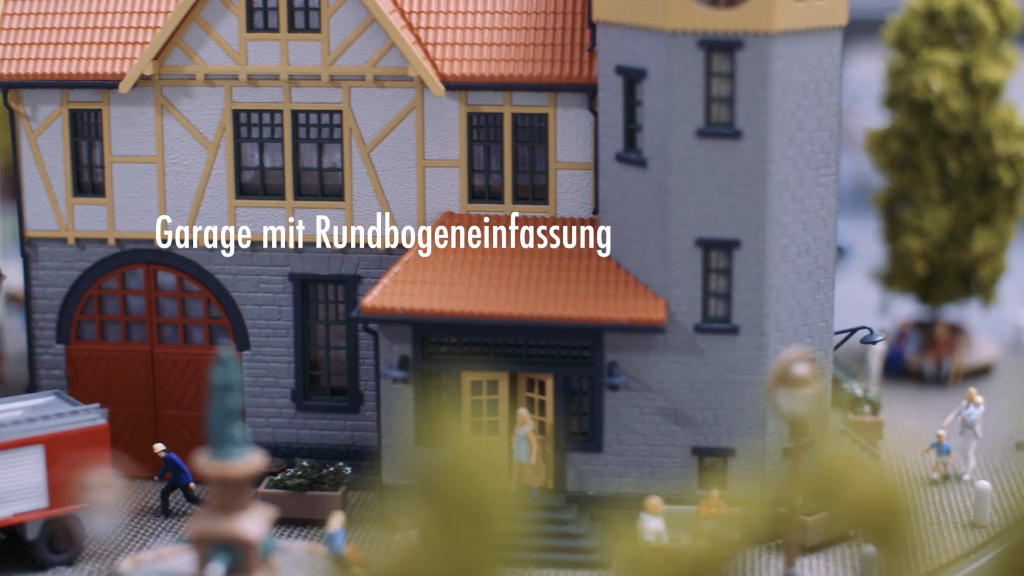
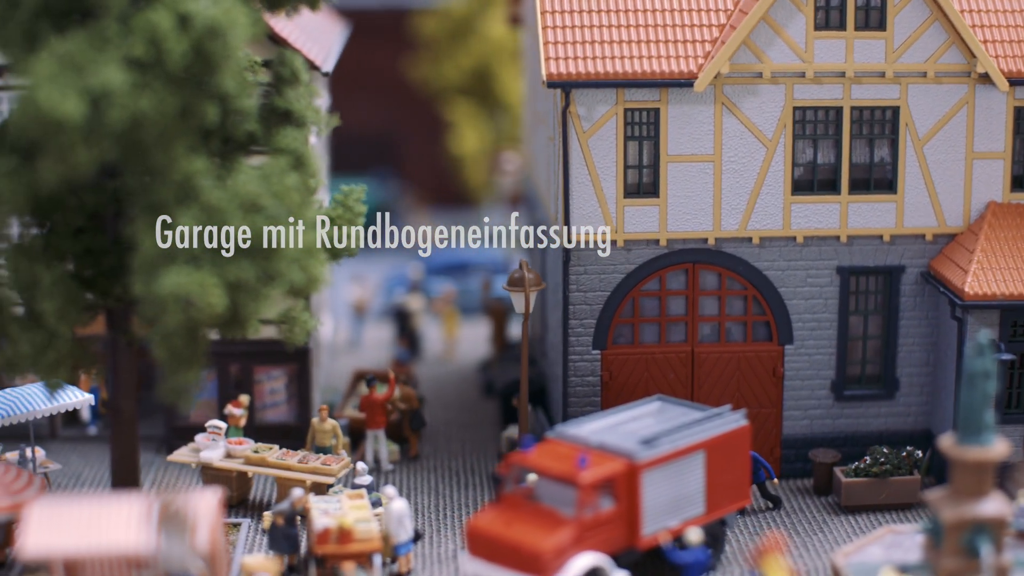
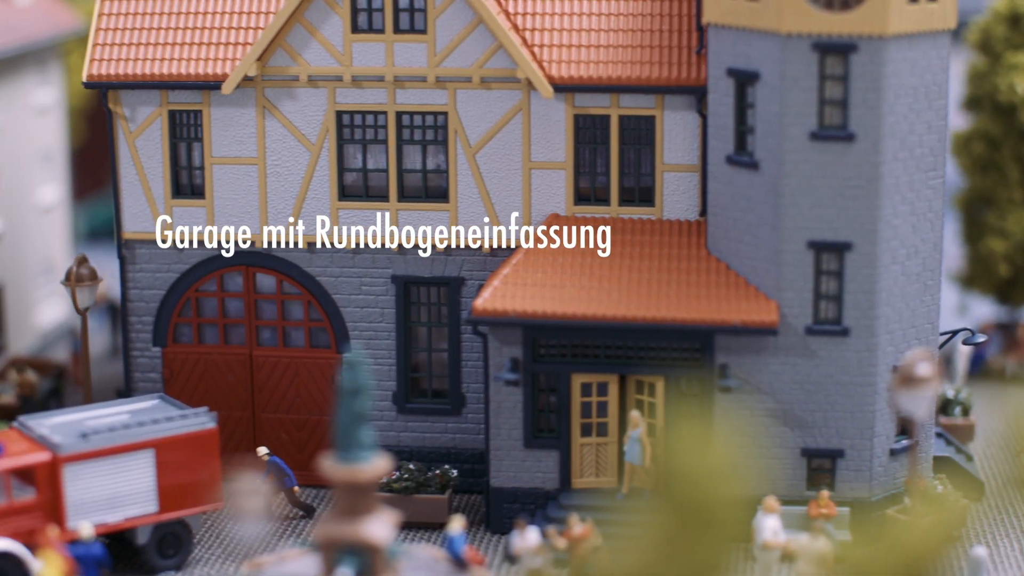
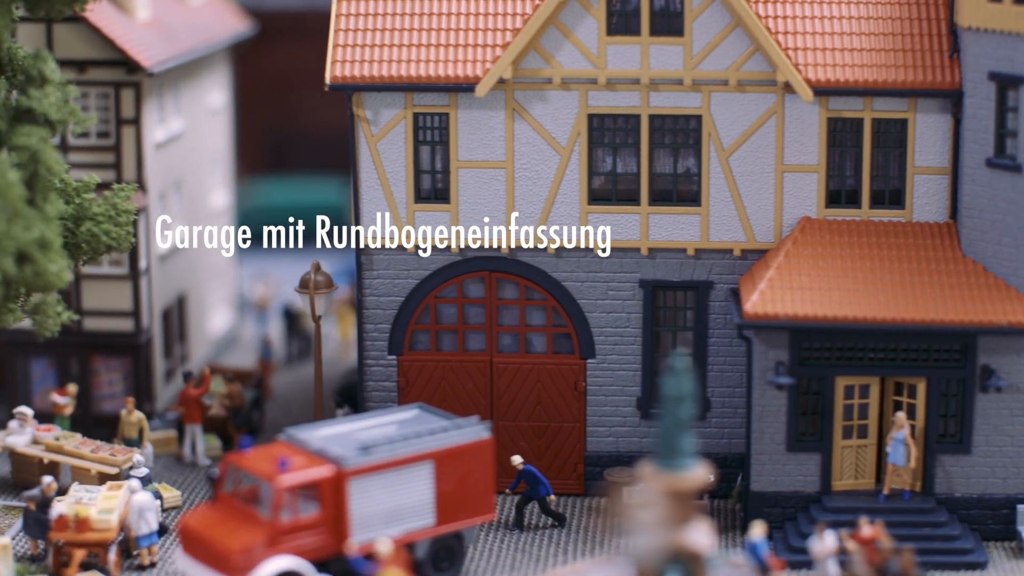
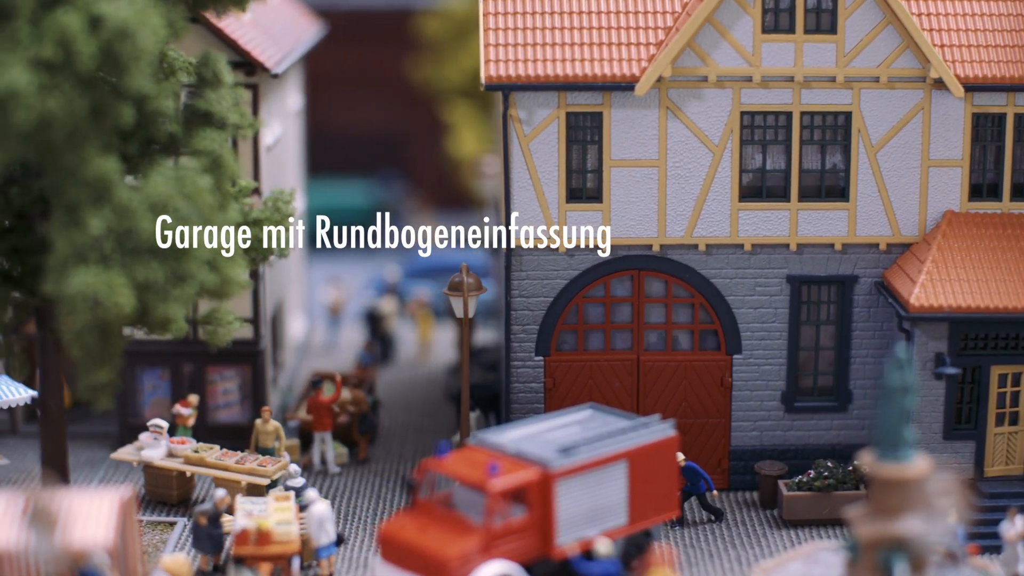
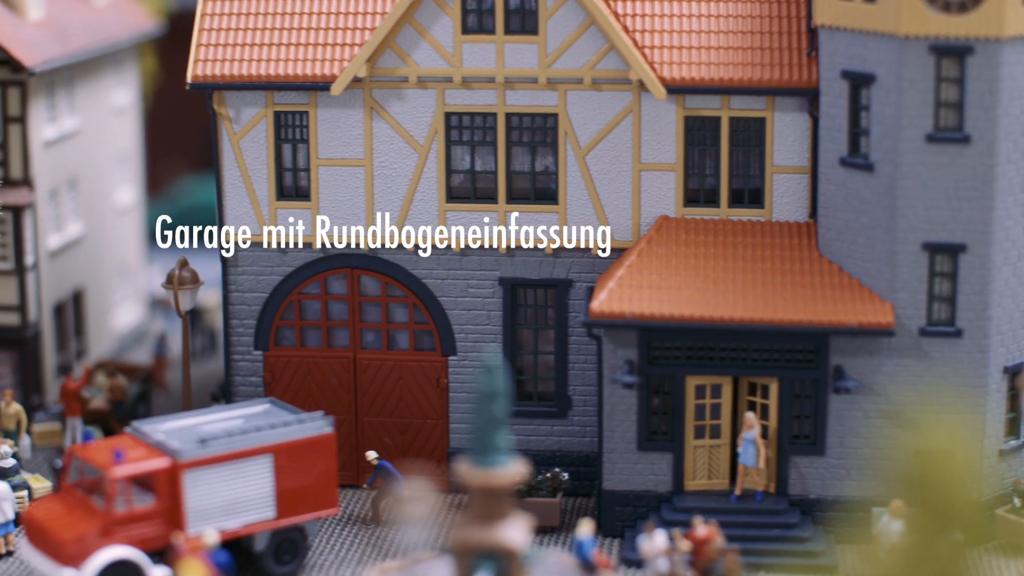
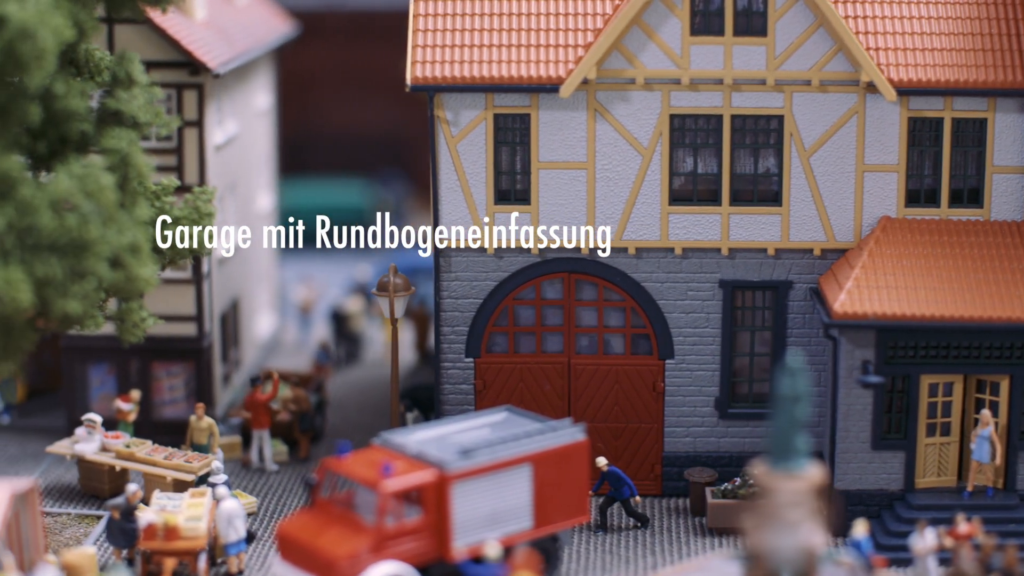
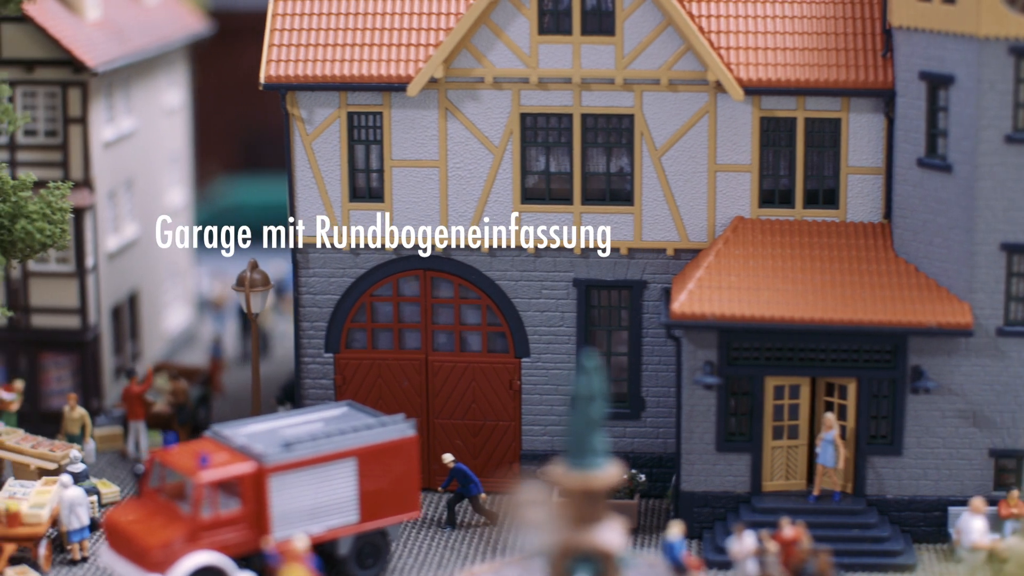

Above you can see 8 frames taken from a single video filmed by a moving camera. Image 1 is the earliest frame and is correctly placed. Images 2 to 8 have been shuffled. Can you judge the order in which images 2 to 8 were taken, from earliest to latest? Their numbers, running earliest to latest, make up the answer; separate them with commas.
3, 6, 8, 4, 7, 5, 2
